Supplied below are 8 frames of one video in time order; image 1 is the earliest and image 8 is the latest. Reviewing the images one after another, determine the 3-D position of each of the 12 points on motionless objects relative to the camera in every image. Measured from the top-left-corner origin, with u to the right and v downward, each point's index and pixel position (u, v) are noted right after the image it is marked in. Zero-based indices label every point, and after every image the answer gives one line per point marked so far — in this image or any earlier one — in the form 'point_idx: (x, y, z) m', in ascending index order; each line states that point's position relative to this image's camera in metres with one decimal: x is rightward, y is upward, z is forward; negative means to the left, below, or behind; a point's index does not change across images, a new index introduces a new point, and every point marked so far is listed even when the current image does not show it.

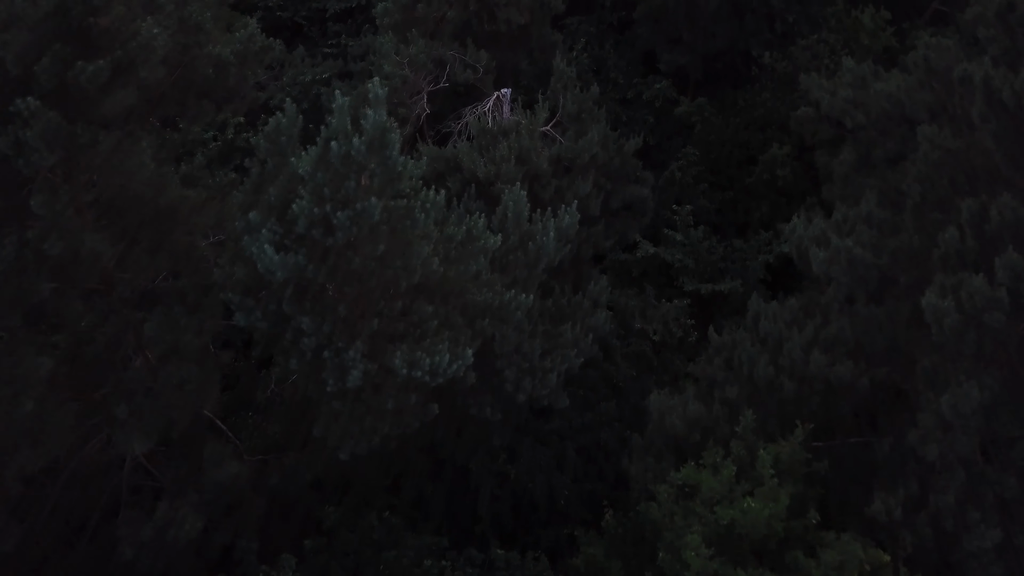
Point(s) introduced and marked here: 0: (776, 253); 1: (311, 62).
0: (+3.6, +0.5, +11.5) m
1: (-3.2, +3.7, +13.7) m
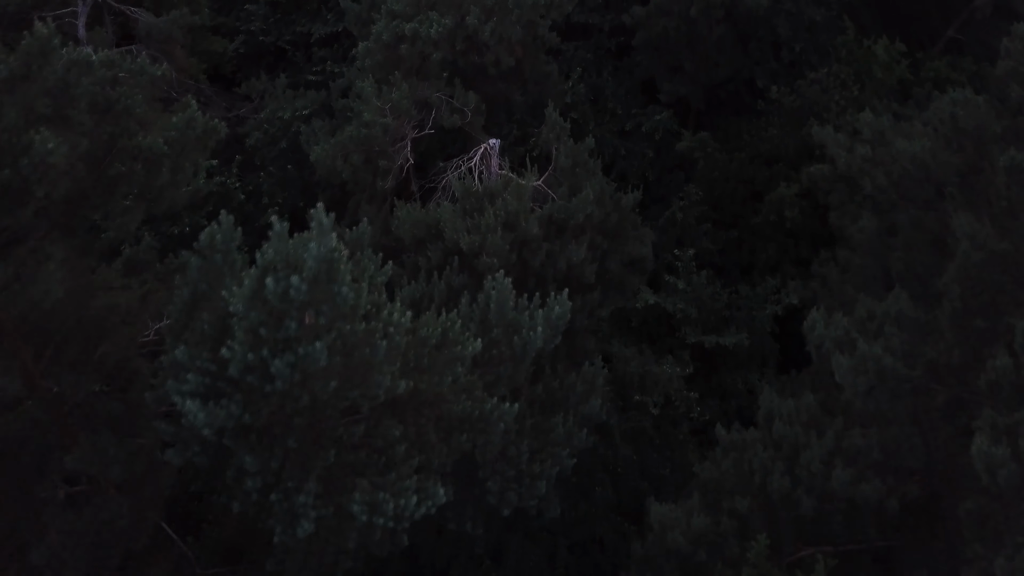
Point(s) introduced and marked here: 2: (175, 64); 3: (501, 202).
0: (+3.5, -0.2, +10.8) m
1: (-3.4, +3.0, +13.0) m
2: (-4.8, +3.2, +12.1) m
3: (-0.1, +0.7, +7.2) m
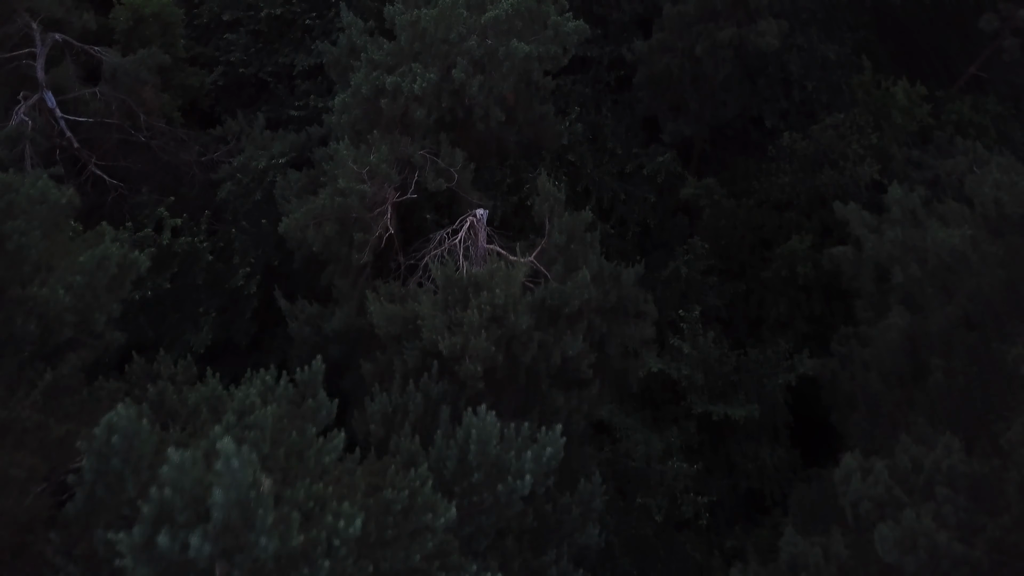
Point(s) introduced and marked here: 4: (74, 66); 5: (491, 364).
0: (+3.4, -1.0, +10.0) m
1: (-3.4, +2.2, +12.2) m
2: (-4.9, +2.4, +11.3) m
3: (-0.2, -0.1, +6.4) m
4: (-5.7, +2.9, +11.1) m
5: (-0.2, -0.6, +6.4) m
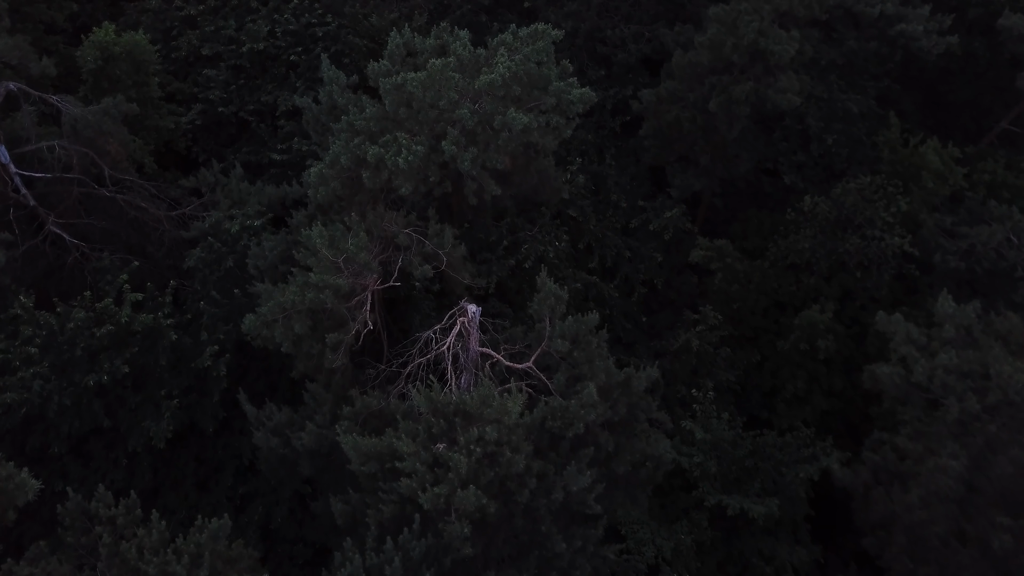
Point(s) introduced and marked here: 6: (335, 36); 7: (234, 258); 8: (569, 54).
0: (+3.3, -1.9, +9.1) m
1: (-3.5, +1.4, +11.3) m
2: (-5.0, +1.6, +10.4) m
3: (-0.2, -0.9, +5.5) m
4: (-5.8, +2.1, +10.2) m
5: (-0.2, -1.4, +5.5) m
6: (-2.9, +4.2, +14.0) m
7: (-3.1, +0.3, +9.5) m
8: (+0.9, +3.7, +13.4) m
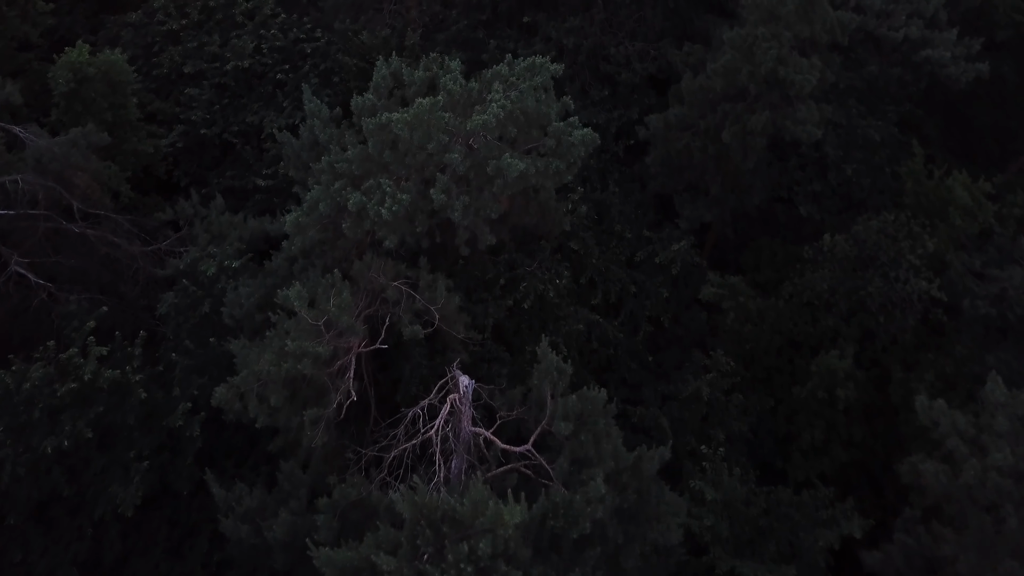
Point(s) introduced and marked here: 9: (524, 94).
0: (+3.3, -2.4, +8.4) m
1: (-3.5, +0.9, +10.6) m
2: (-5.0, +1.1, +9.7) m
3: (-0.3, -1.4, +4.8) m
4: (-5.8, +1.6, +9.5) m
5: (-0.2, -2.0, +4.8) m
6: (-2.9, +3.7, +13.3) m
7: (-3.1, -0.2, +8.8) m
8: (+0.9, +3.2, +12.6) m
9: (+0.1, +1.6, +7.2) m
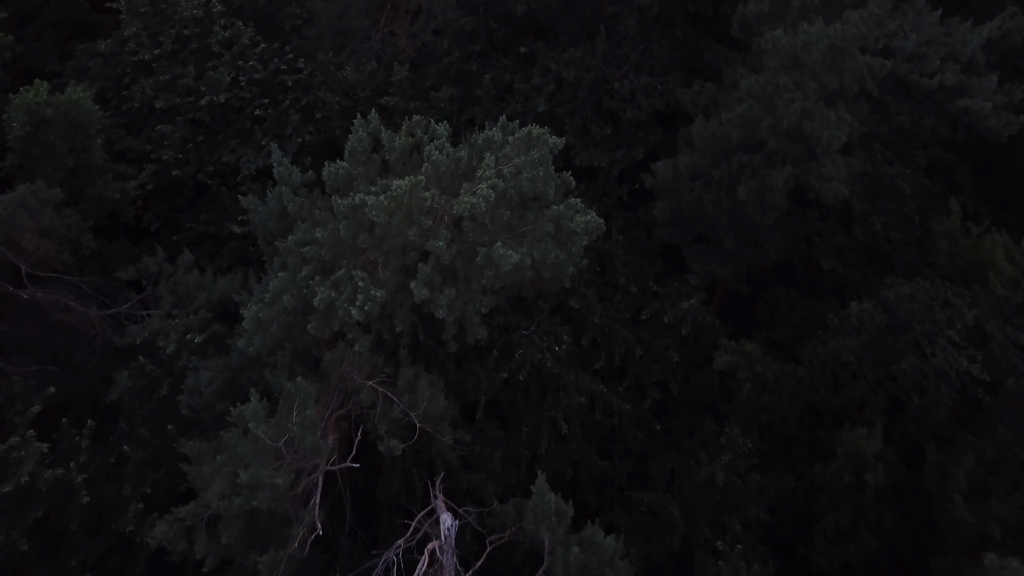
0: (+3.2, -3.2, +7.5) m
1: (-3.6, +0.1, +9.7) m
2: (-5.0, +0.3, +8.8) m
3: (-0.3, -2.2, +3.9) m
4: (-5.8, +0.8, +8.6) m
5: (-0.3, -2.7, +3.9) m
6: (-3.0, +3.0, +12.3) m
7: (-3.2, -0.9, +7.9) m
8: (+0.8, +2.5, +11.7) m
9: (+0.1, +0.9, +6.3) m
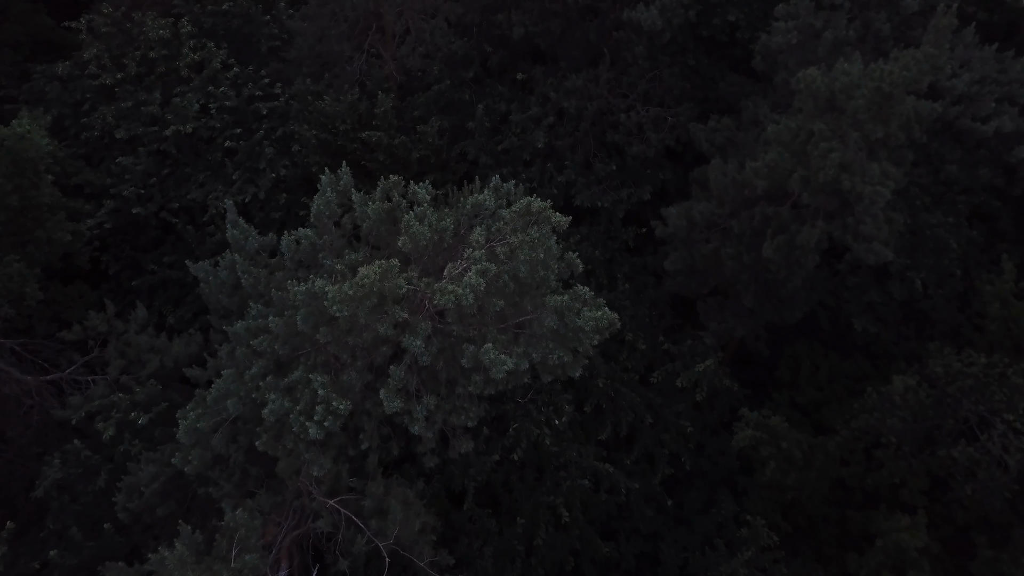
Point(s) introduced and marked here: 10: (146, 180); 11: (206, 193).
0: (+3.2, -3.8, +6.4) m
1: (-3.6, -0.5, +8.6) m
2: (-5.1, -0.3, +7.7) m
3: (-0.4, -2.8, +2.8) m
4: (-5.9, +0.2, +7.5) m
5: (-0.3, -3.3, +2.8) m
6: (-3.0, +2.3, +11.3) m
7: (-3.2, -1.5, +6.8) m
8: (+0.8, +1.8, +10.7) m
9: (0.0, +0.2, +5.2) m
10: (-4.8, +1.4, +11.1) m
11: (-3.9, +1.2, +10.9) m
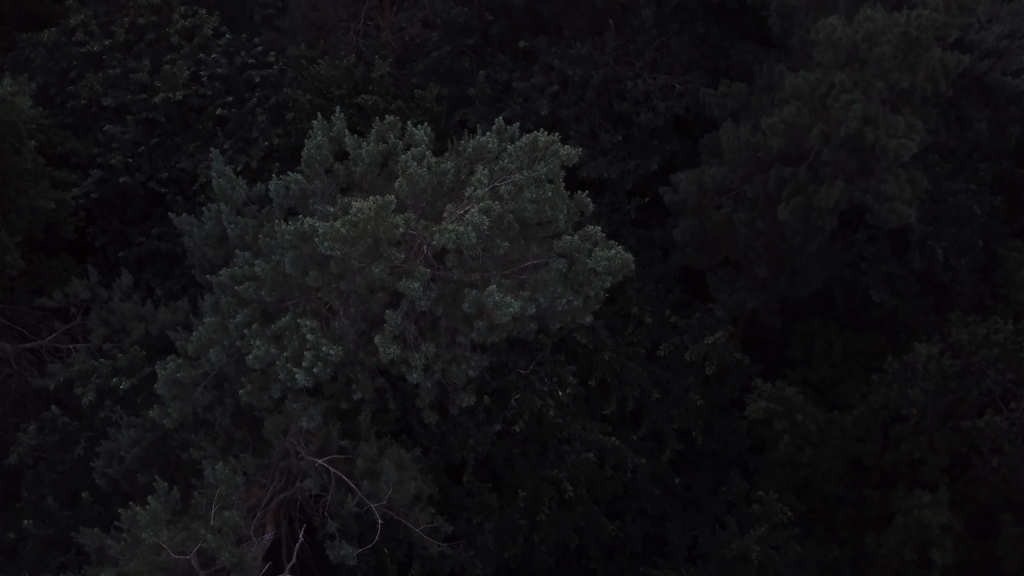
0: (+3.2, -3.5, +6.1) m
1: (-3.6, -0.2, +8.2) m
2: (-5.1, +0.1, +7.3) m
3: (-0.3, -2.5, +2.4) m
4: (-5.9, +0.6, +7.1) m
5: (-0.3, -3.0, +2.4) m
6: (-3.0, +2.6, +10.9) m
7: (-3.2, -1.2, +6.4) m
8: (+0.8, +2.1, +10.3) m
9: (0.0, +0.6, +4.8) m
10: (-4.8, +1.7, +10.7) m
11: (-3.9, +1.5, +10.5) m
